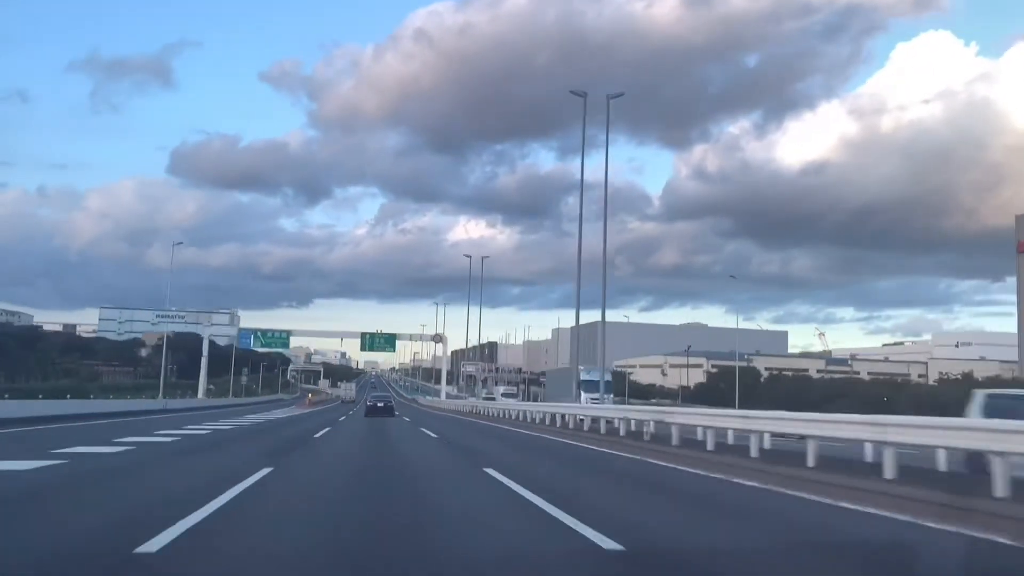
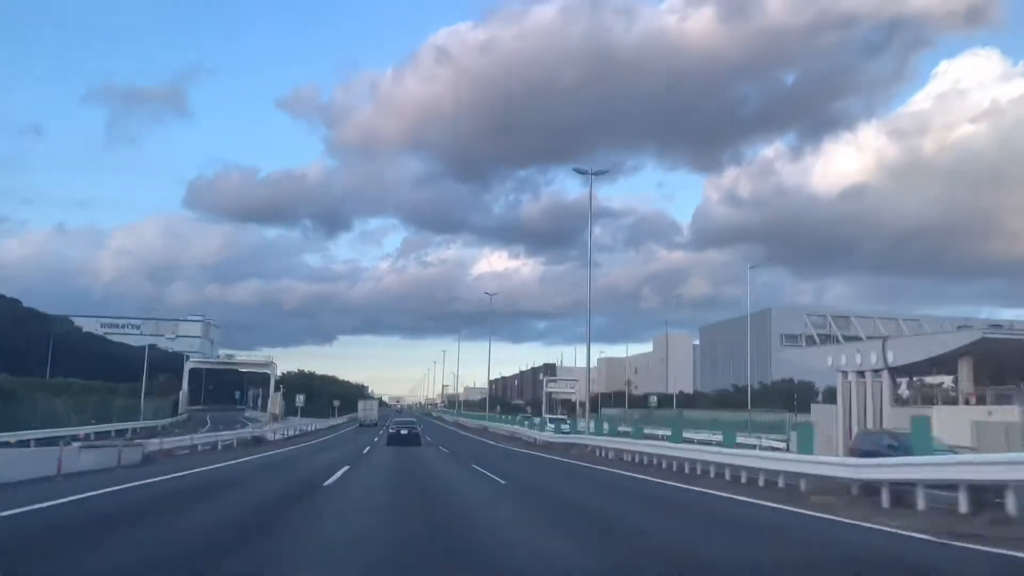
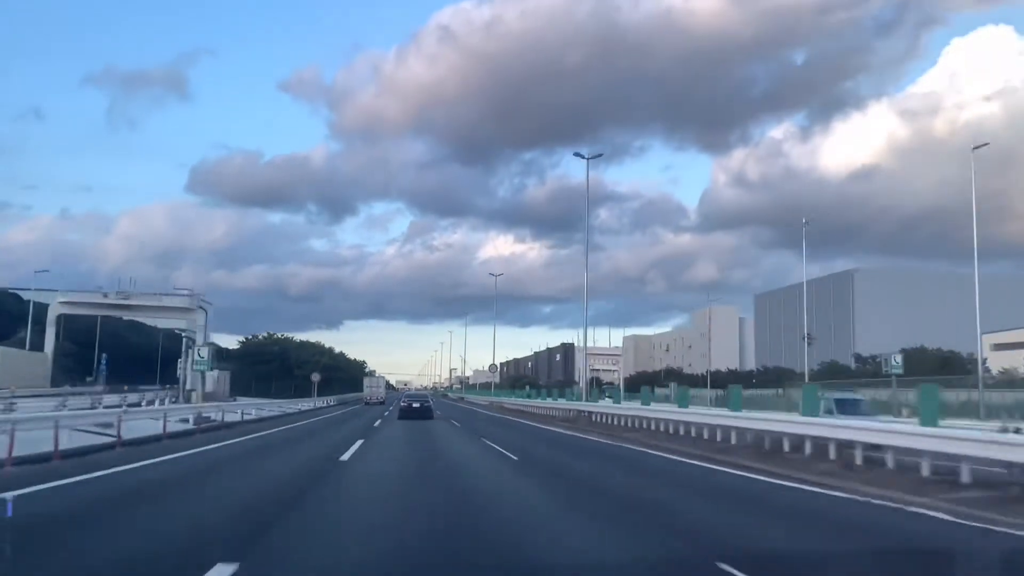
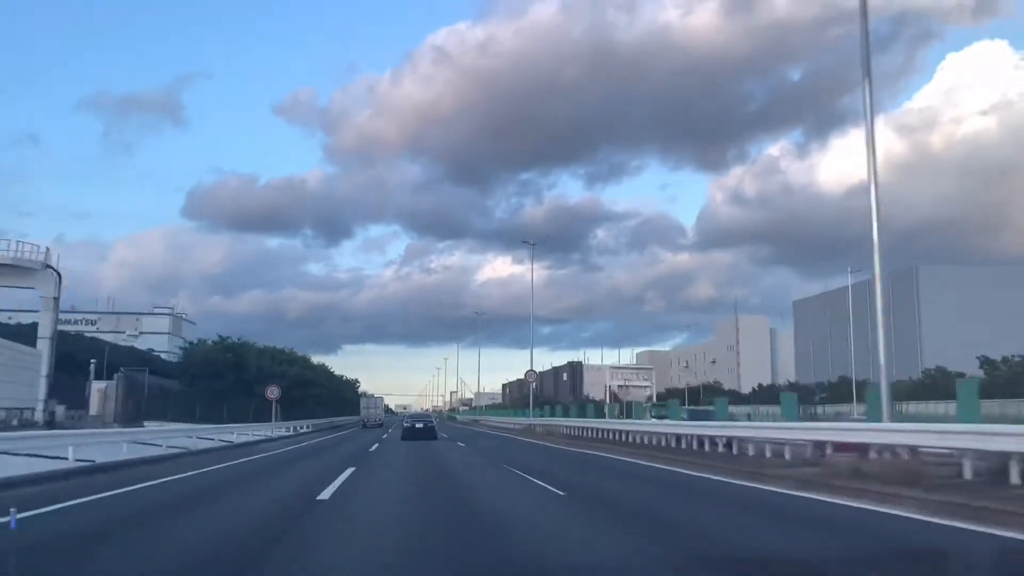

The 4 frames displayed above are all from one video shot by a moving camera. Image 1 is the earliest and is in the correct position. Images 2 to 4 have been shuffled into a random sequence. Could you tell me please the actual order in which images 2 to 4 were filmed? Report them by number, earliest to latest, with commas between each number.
2, 3, 4
